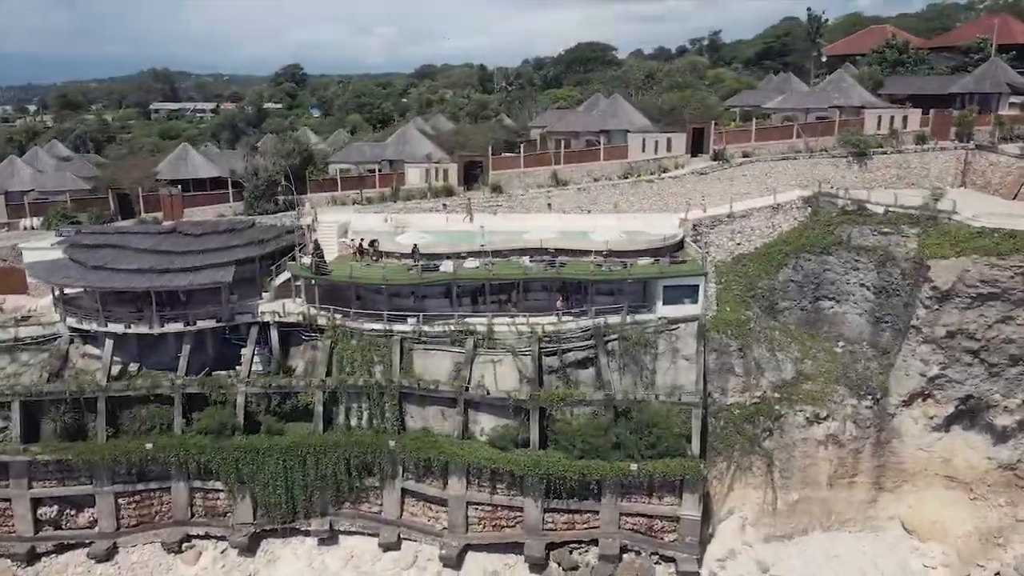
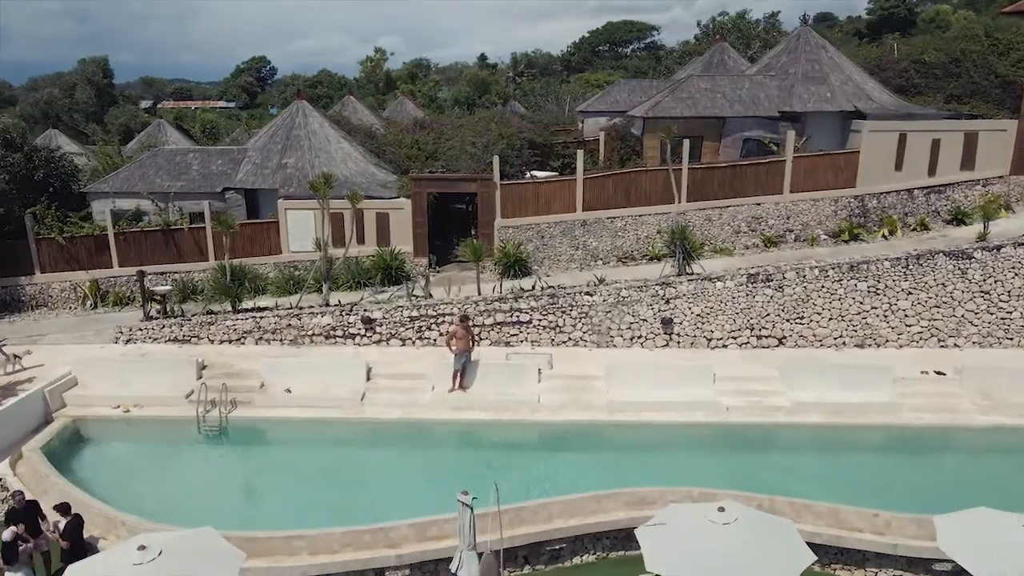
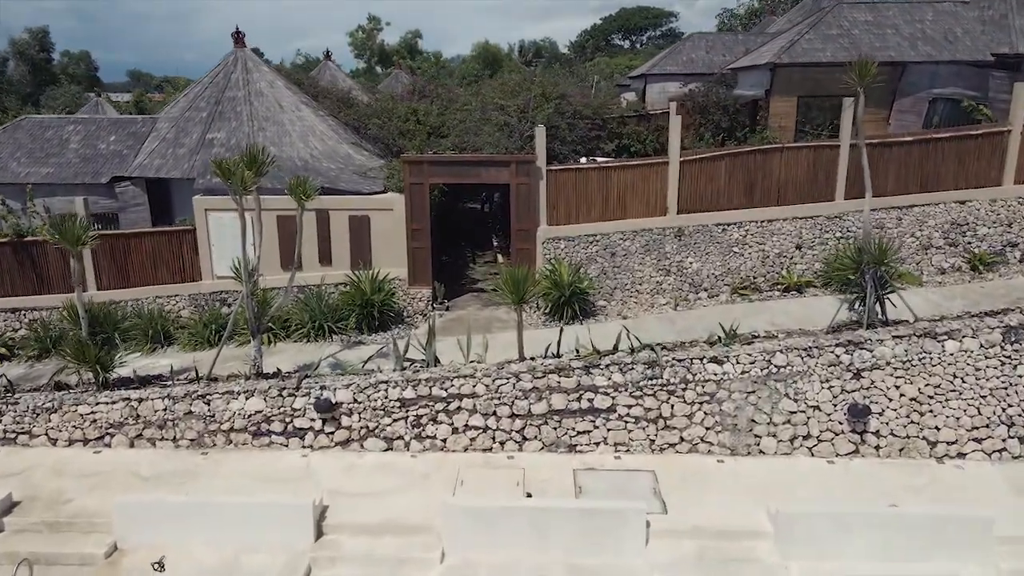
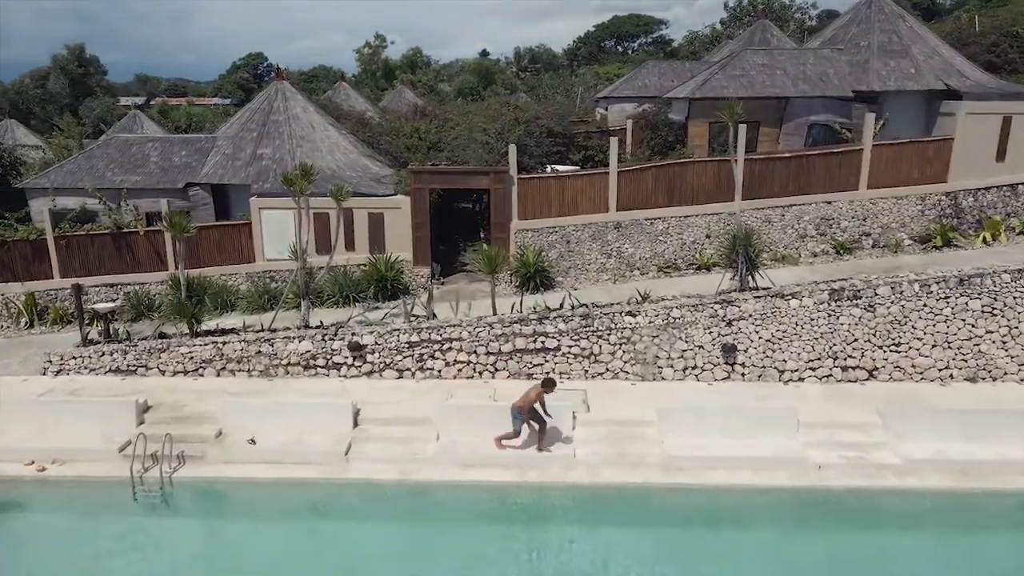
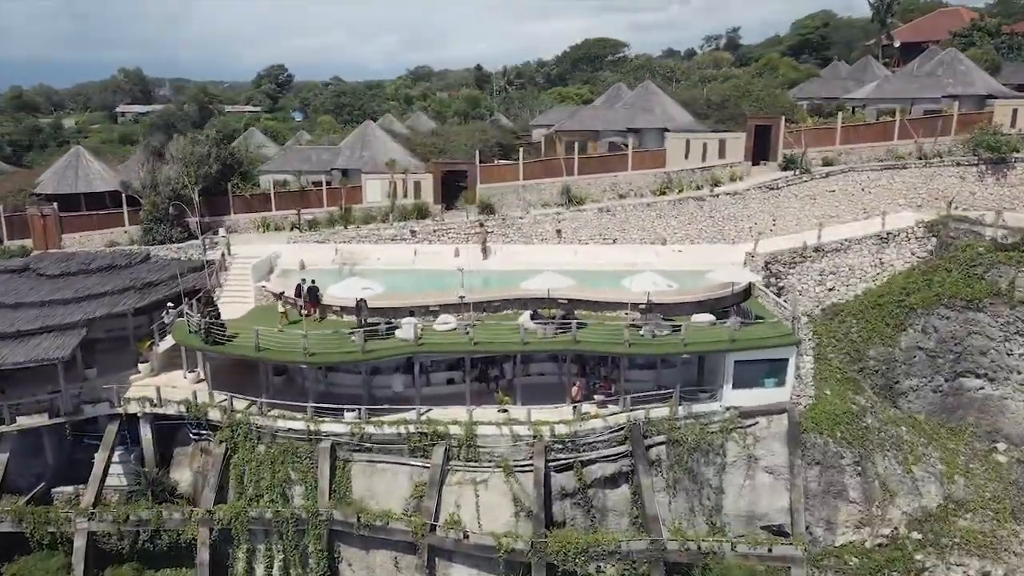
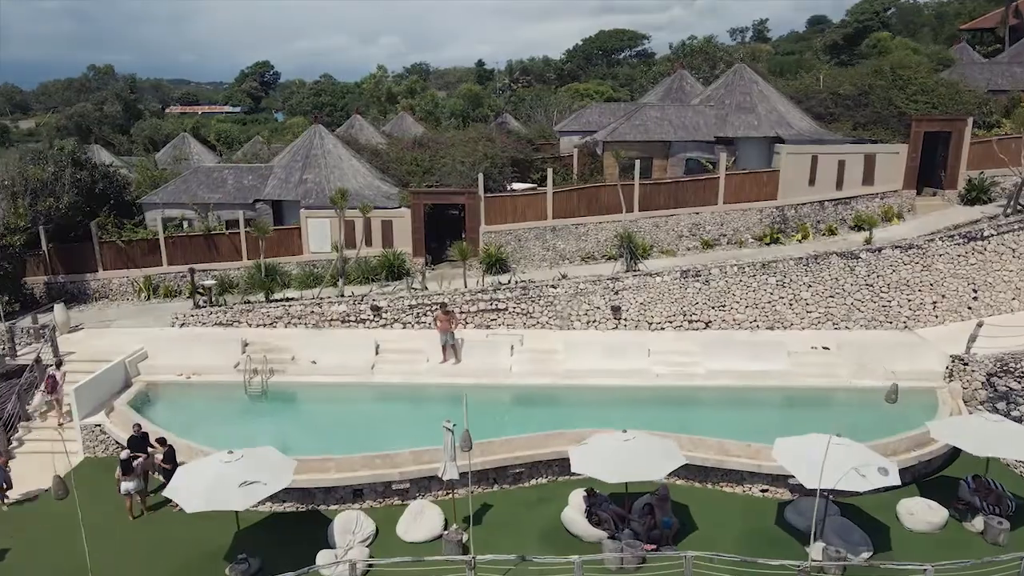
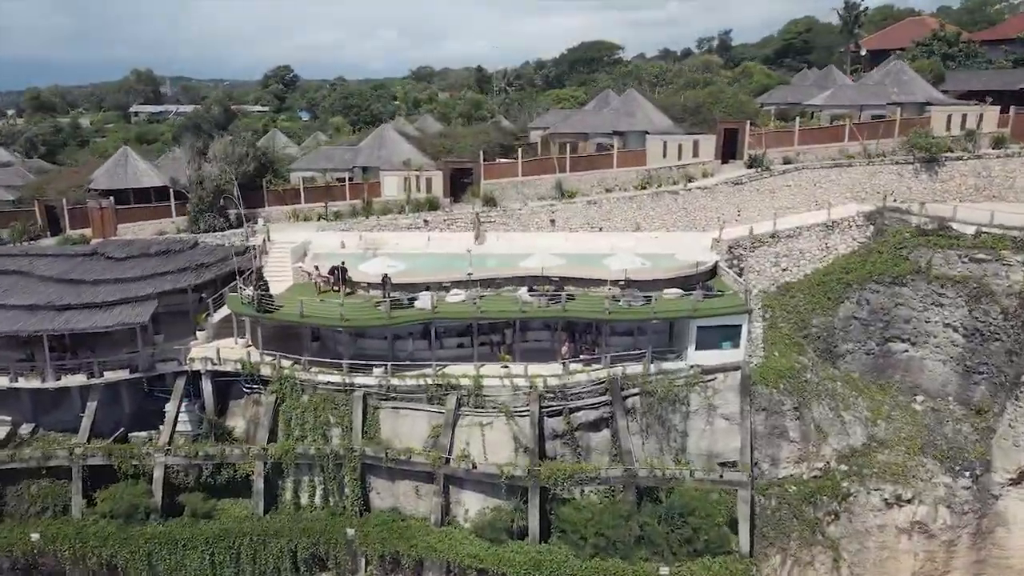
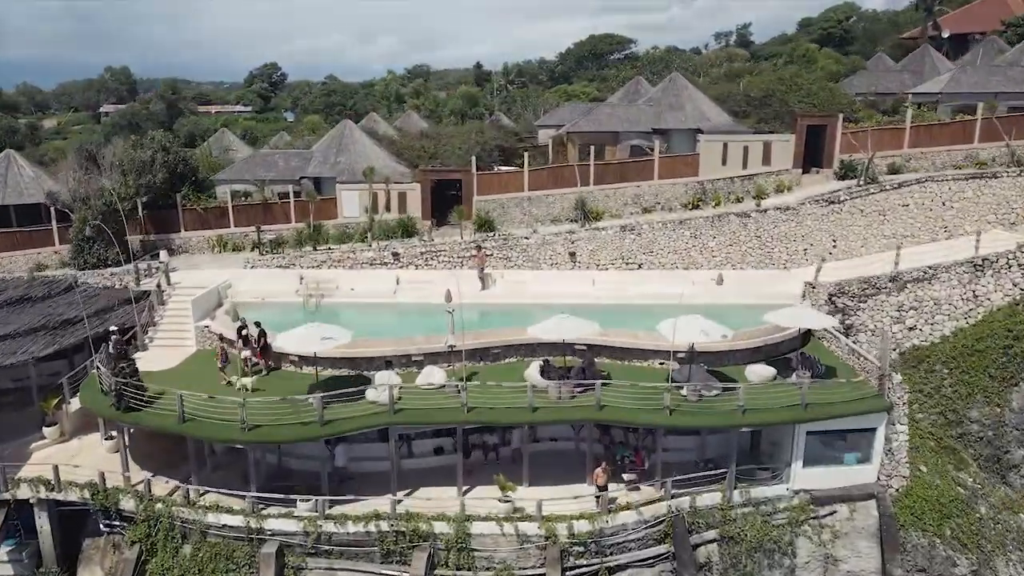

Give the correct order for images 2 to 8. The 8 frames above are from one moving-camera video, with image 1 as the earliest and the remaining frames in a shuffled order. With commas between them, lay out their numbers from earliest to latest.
7, 5, 8, 6, 2, 4, 3
